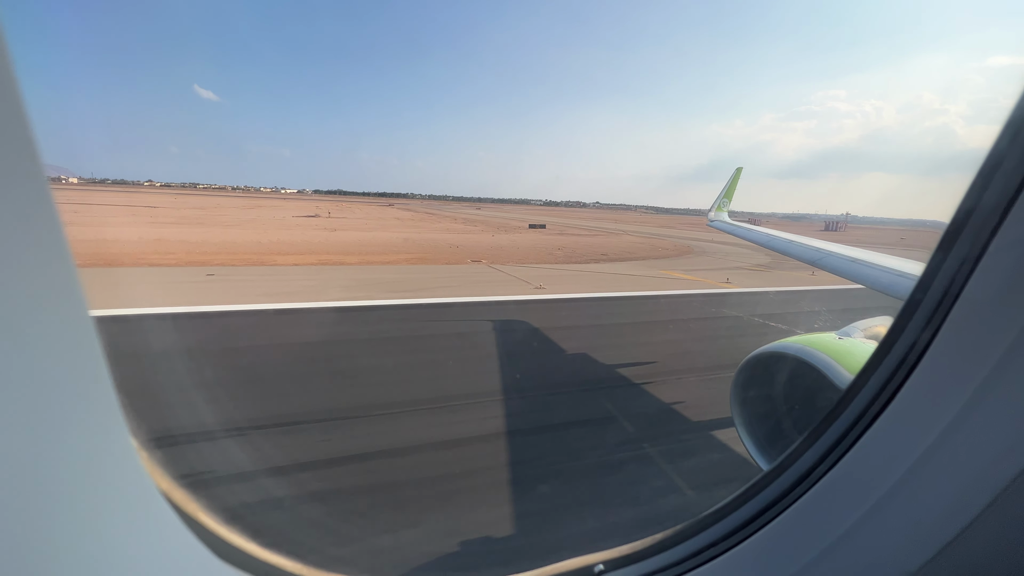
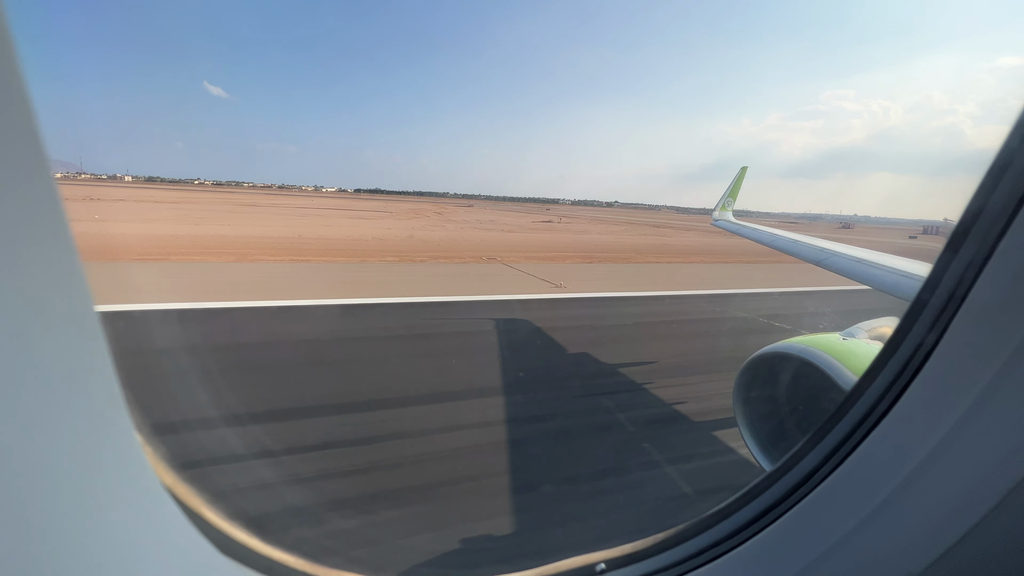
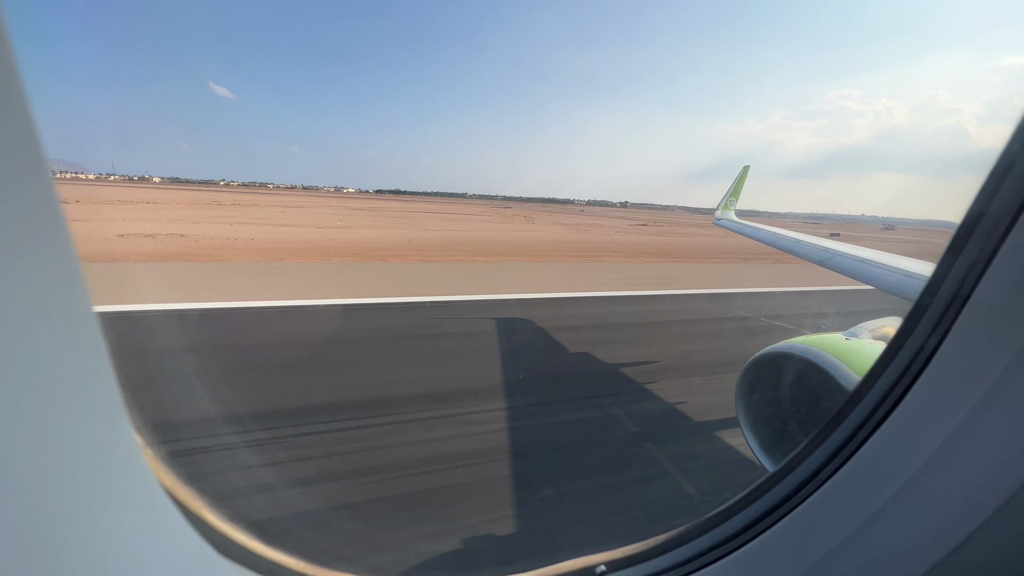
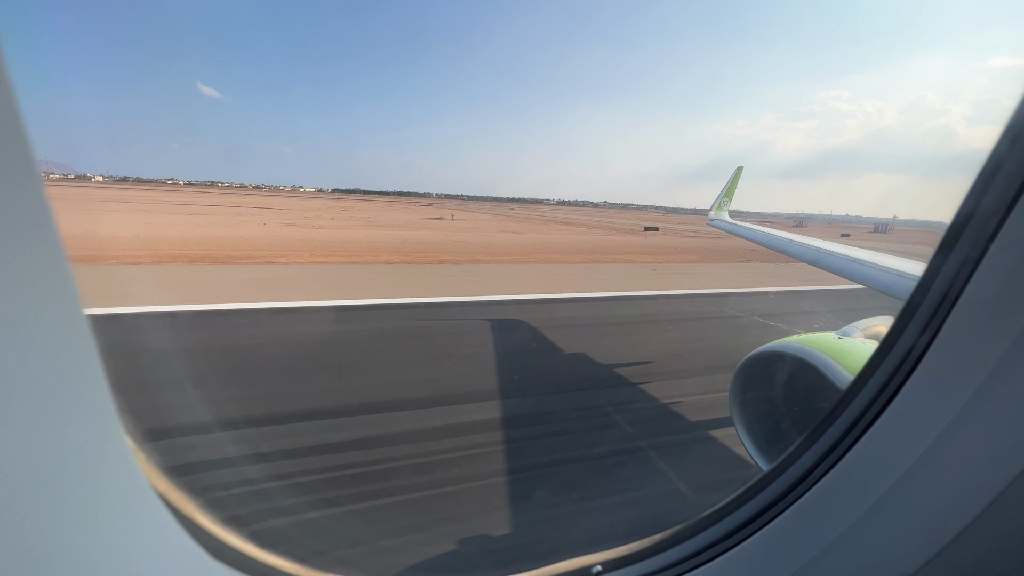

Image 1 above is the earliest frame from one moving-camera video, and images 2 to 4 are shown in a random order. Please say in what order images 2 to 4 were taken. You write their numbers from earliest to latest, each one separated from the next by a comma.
4, 2, 3
